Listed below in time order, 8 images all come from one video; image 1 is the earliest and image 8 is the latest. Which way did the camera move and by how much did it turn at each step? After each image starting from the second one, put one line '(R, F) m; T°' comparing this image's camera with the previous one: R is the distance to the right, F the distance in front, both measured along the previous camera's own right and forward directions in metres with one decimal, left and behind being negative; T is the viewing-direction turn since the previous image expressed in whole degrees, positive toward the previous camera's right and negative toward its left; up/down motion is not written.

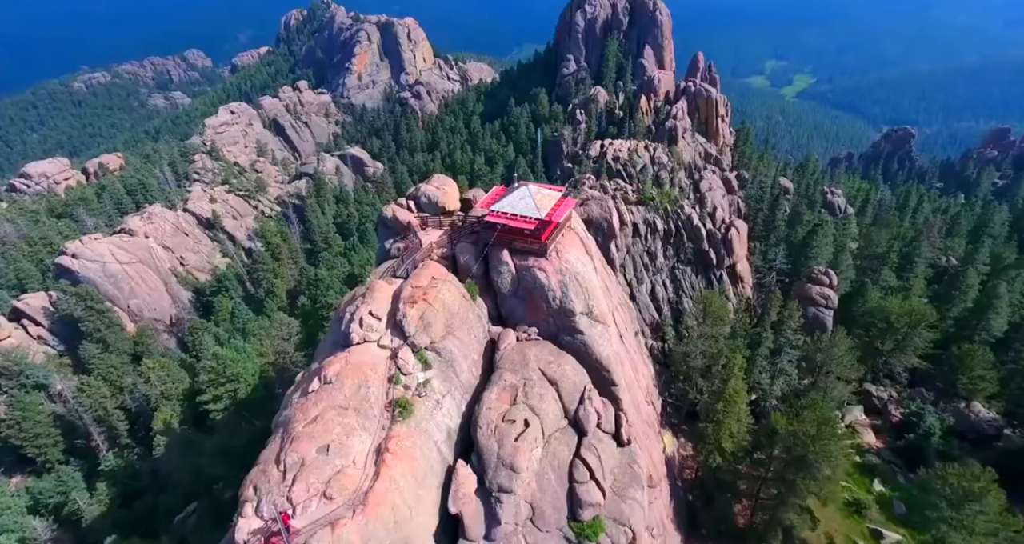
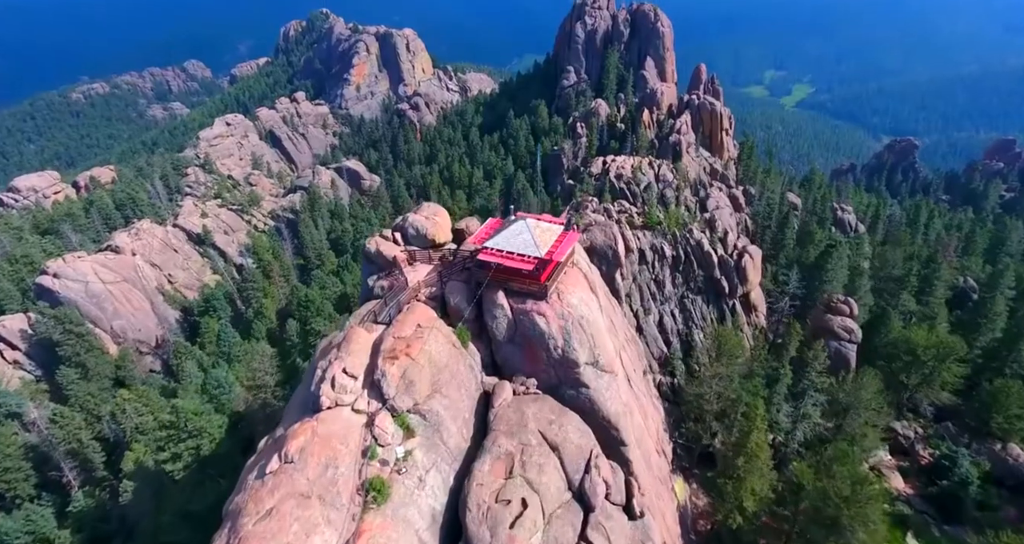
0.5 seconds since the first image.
(+0.2, +2.8) m; 0°
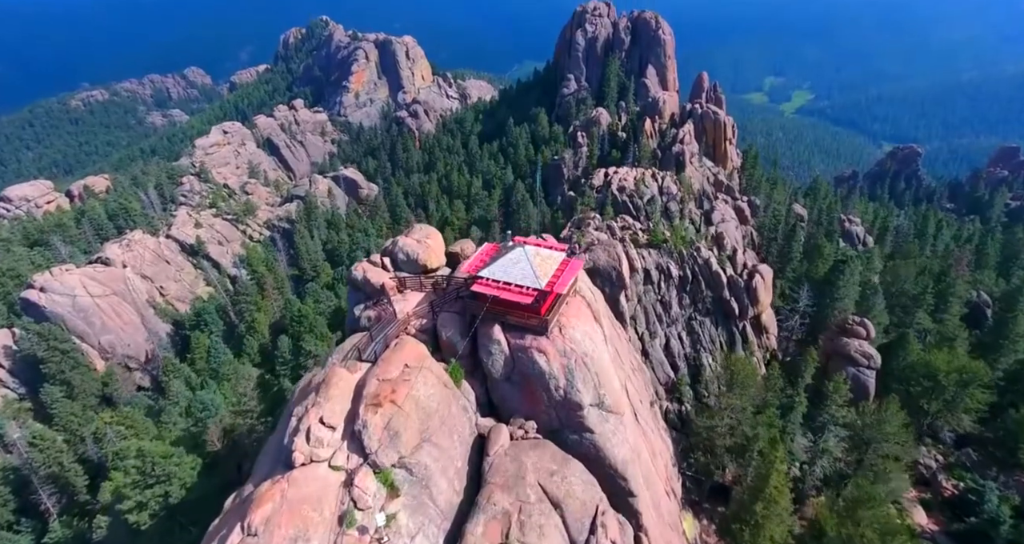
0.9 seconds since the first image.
(+0.1, +1.9) m; 0°
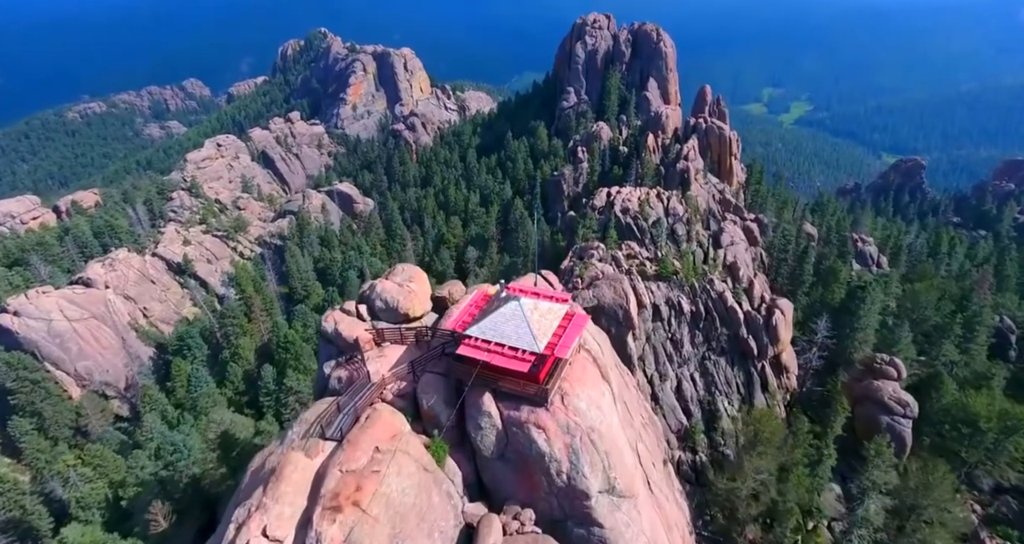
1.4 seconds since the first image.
(+0.2, +3.2) m; 0°
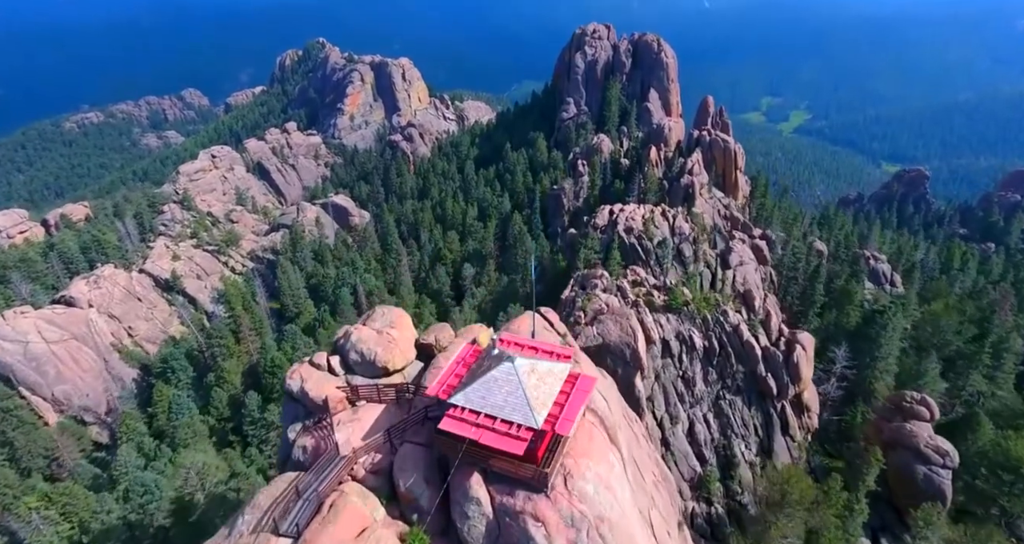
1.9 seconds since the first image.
(+0.2, +2.7) m; 0°
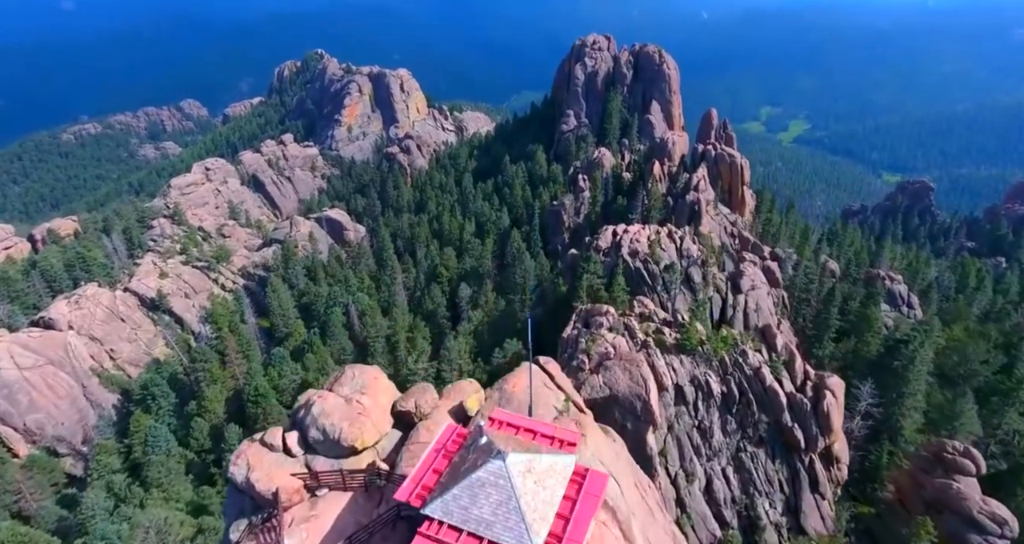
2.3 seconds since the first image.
(+0.2, +3.1) m; 0°
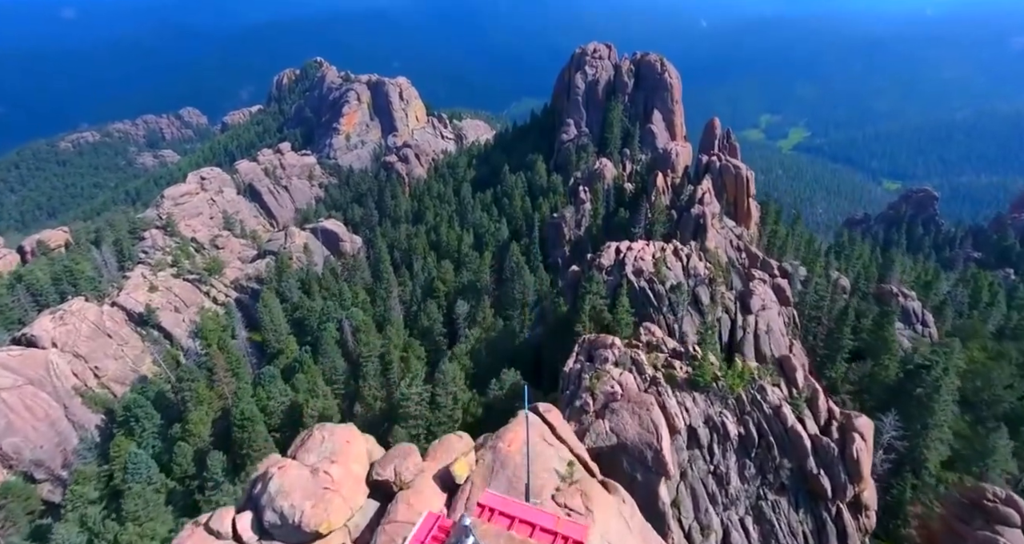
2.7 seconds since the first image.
(+0.1, +2.4) m; 0°
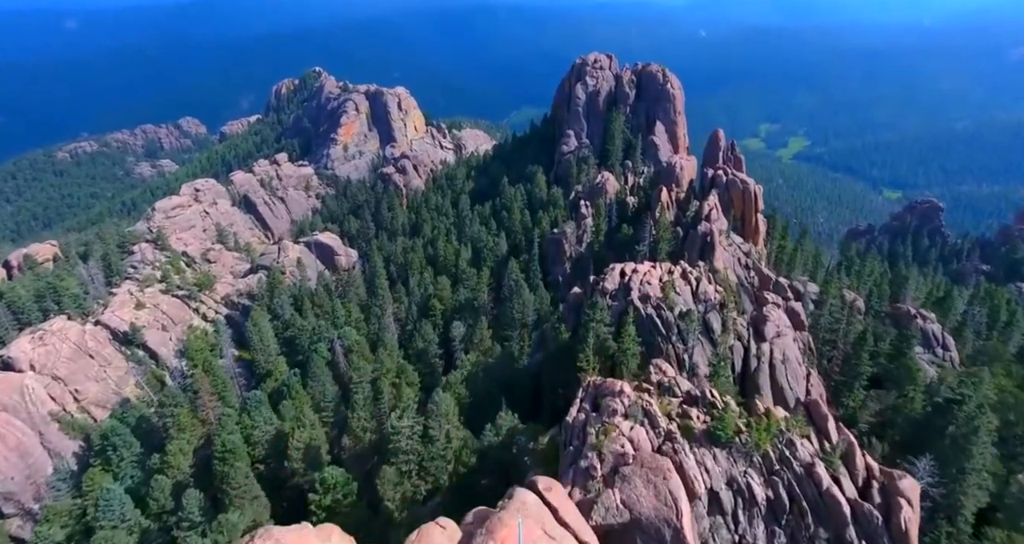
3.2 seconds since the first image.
(+0.2, +2.9) m; 0°
